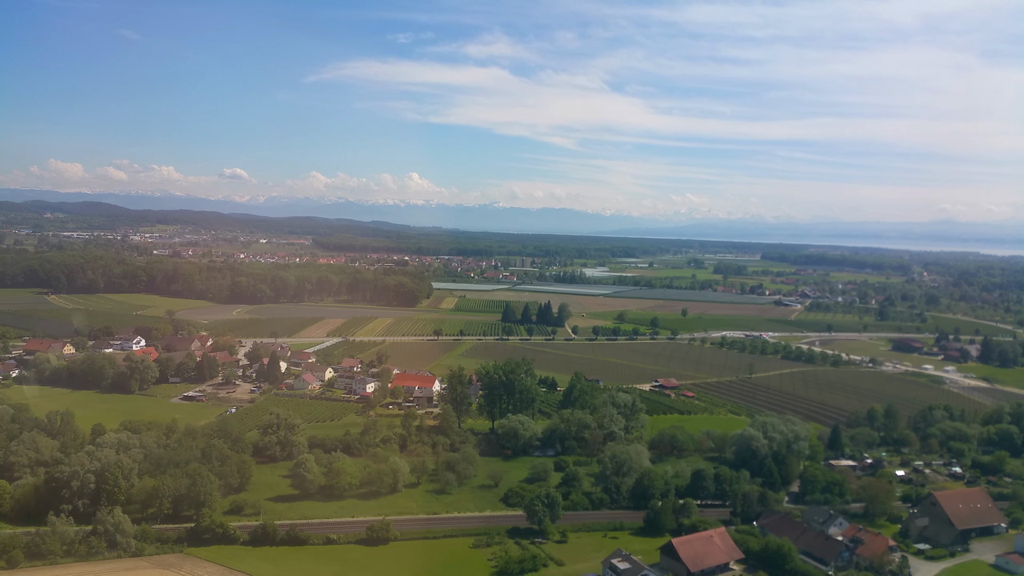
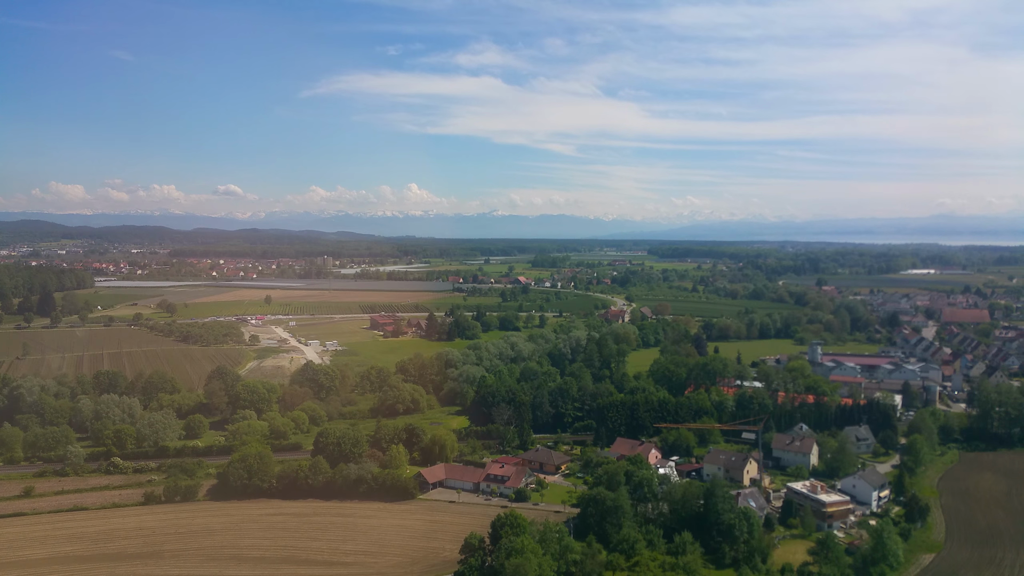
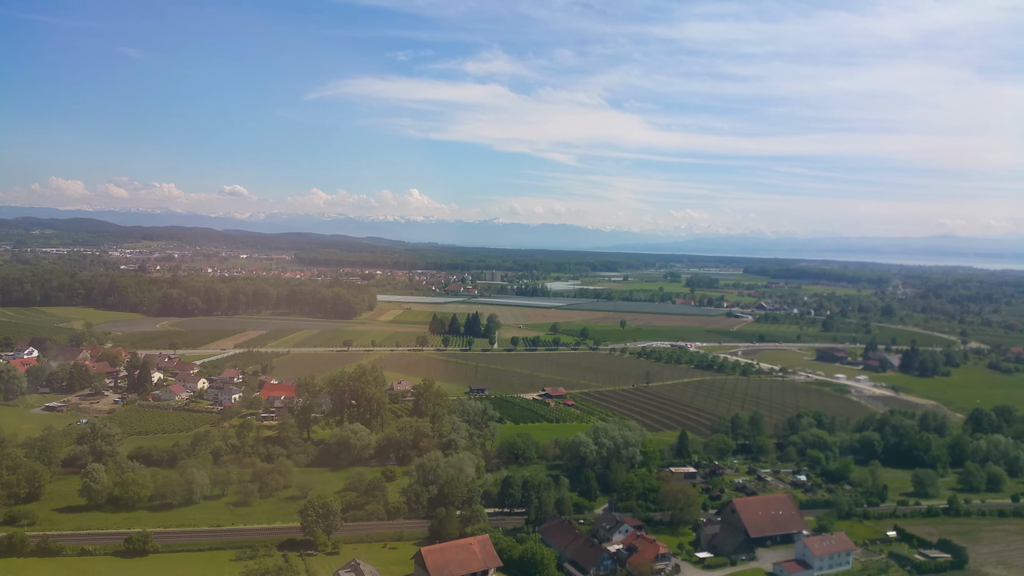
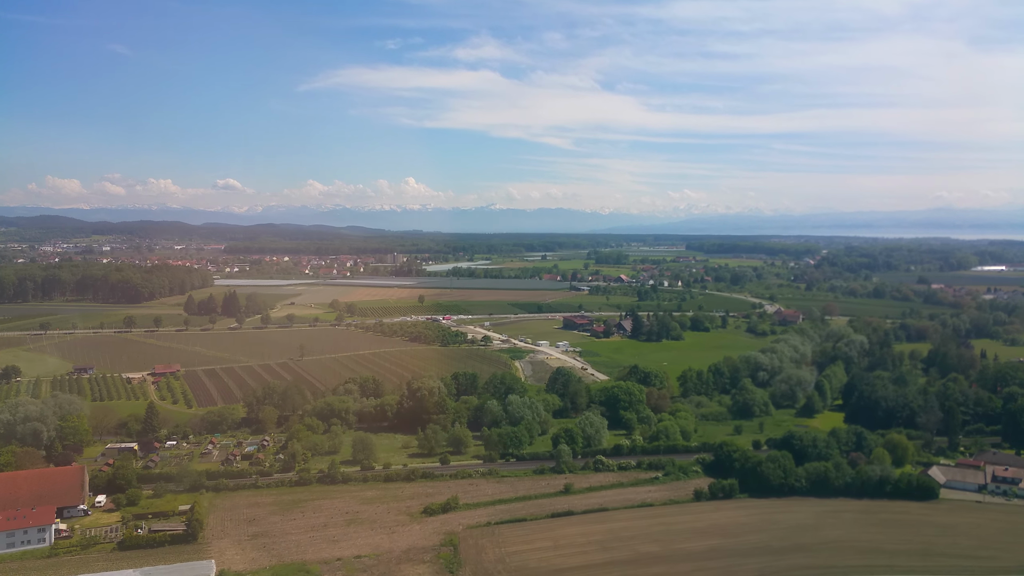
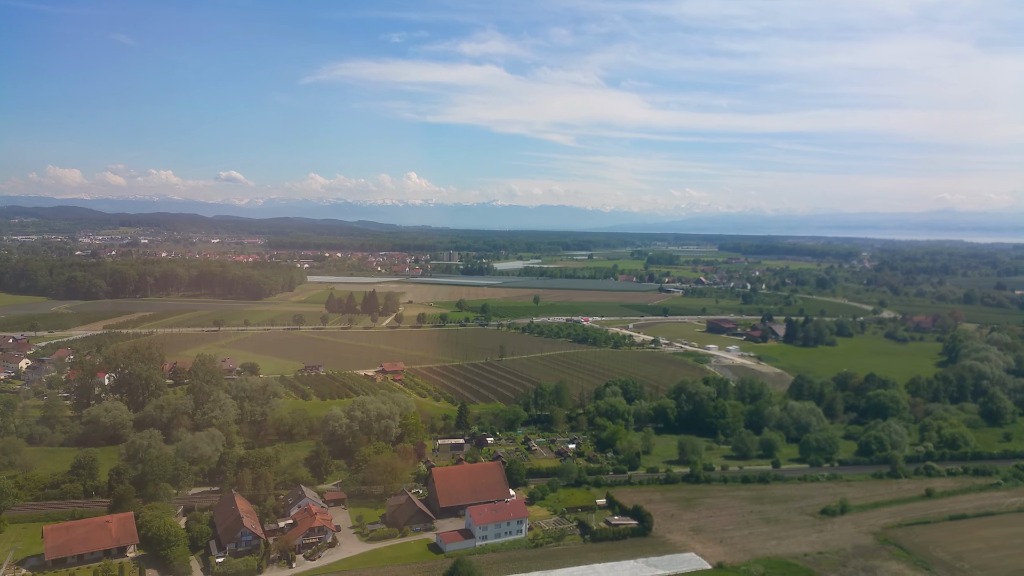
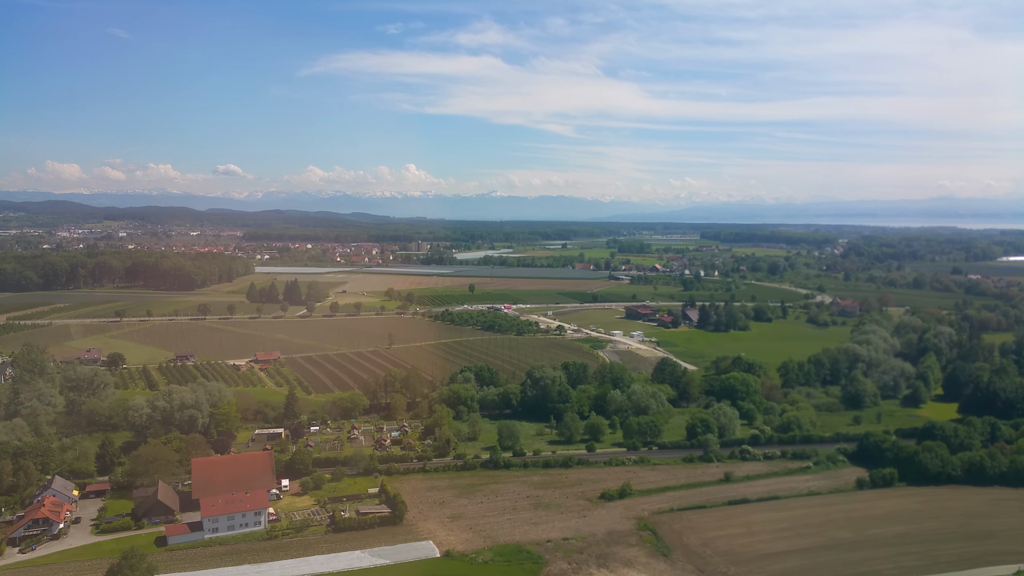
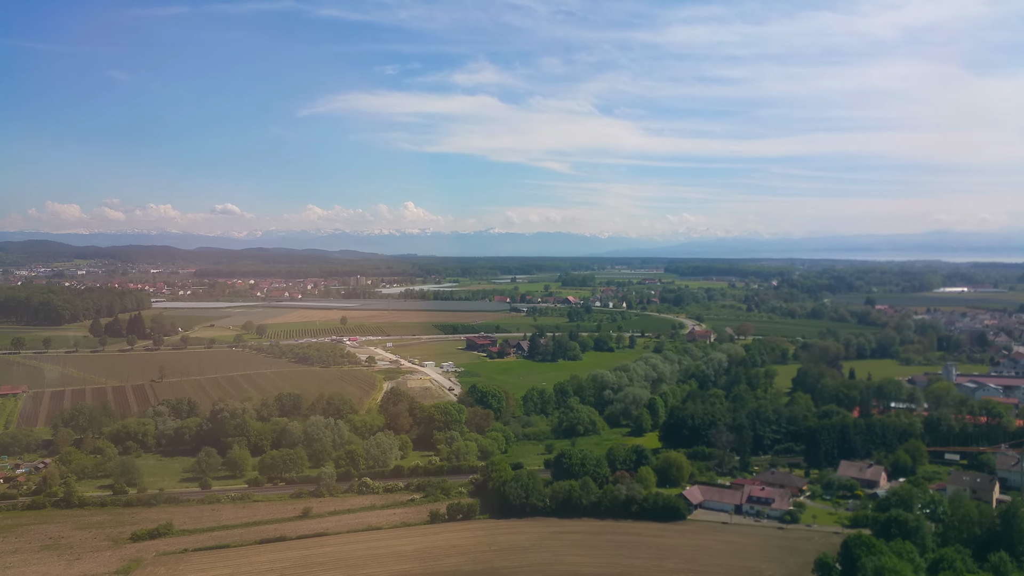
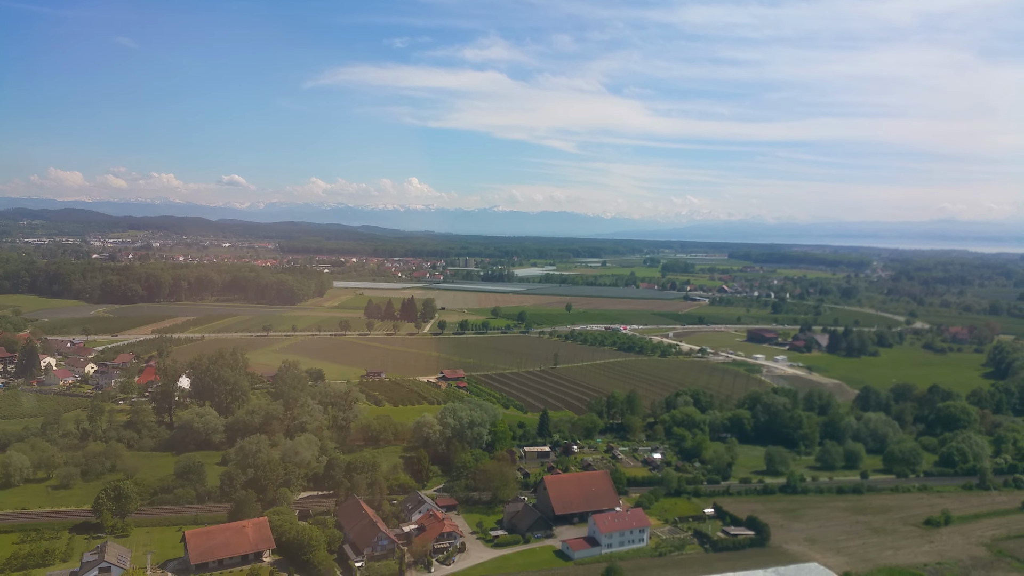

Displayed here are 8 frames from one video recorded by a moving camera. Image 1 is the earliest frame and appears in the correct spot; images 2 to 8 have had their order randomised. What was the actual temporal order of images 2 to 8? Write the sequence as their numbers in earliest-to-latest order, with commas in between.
3, 8, 5, 6, 4, 7, 2
